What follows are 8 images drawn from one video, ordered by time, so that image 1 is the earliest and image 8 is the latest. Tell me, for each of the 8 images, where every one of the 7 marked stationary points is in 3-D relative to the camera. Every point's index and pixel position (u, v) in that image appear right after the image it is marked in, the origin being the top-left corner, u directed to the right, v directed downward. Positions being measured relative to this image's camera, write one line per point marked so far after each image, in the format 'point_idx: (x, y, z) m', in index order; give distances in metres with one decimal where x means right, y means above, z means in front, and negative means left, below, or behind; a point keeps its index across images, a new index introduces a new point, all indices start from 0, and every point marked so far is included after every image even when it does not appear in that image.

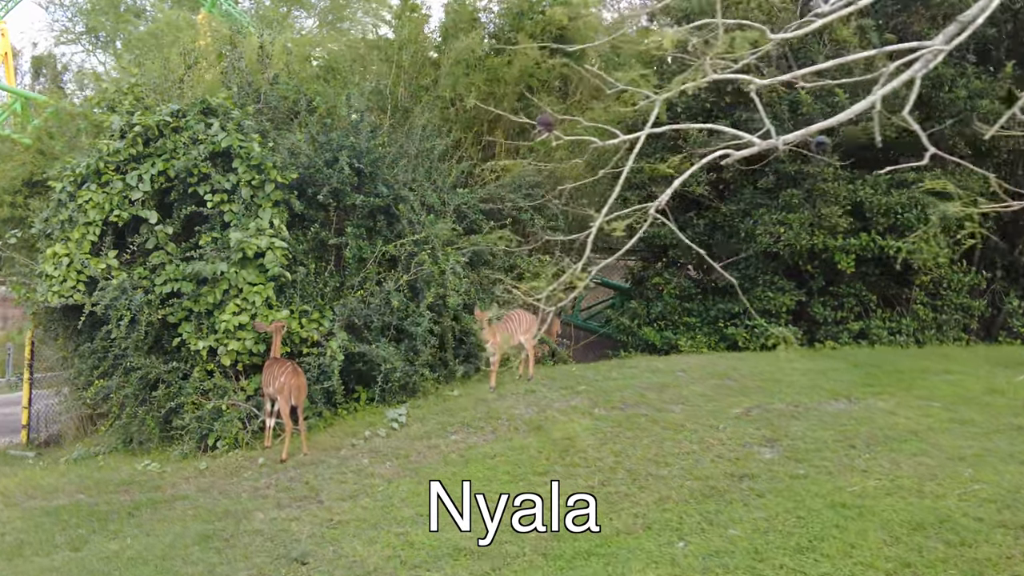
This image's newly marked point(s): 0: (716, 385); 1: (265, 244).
0: (+1.1, -0.5, +6.6) m
1: (-1.5, +0.3, +7.4) m
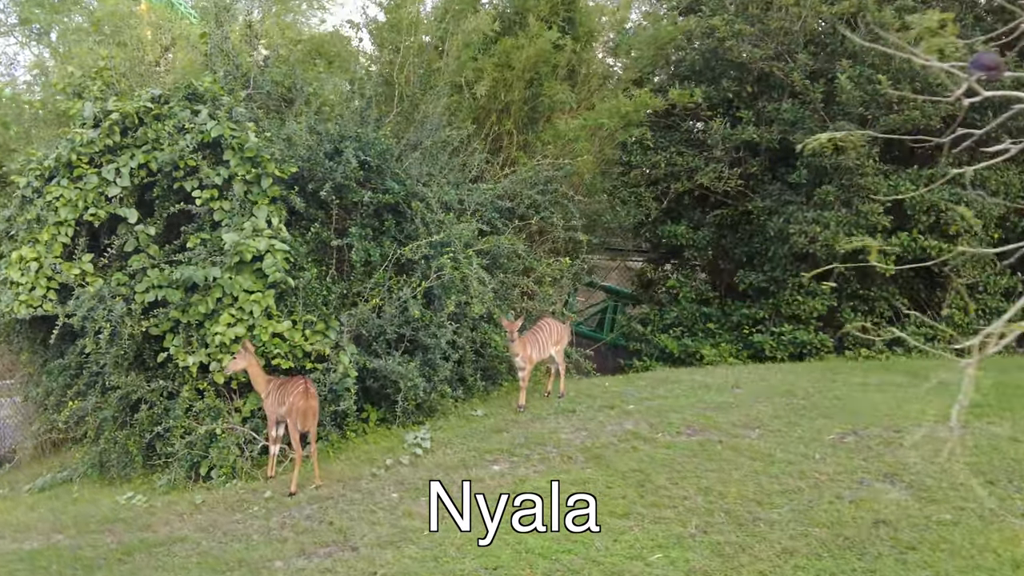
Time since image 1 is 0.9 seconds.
0: (+1.3, -0.6, +5.9) m
1: (-1.3, +0.2, +6.6) m
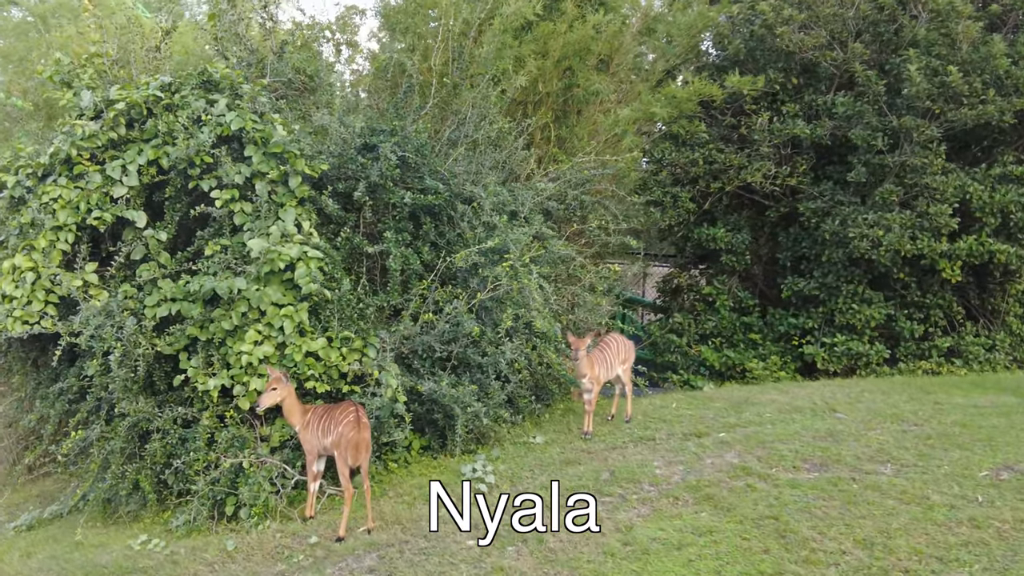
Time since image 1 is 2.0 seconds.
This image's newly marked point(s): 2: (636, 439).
0: (+1.7, -0.6, +5.2) m
1: (-1.0, +0.2, +5.8) m
2: (+0.6, -0.7, +5.6) m
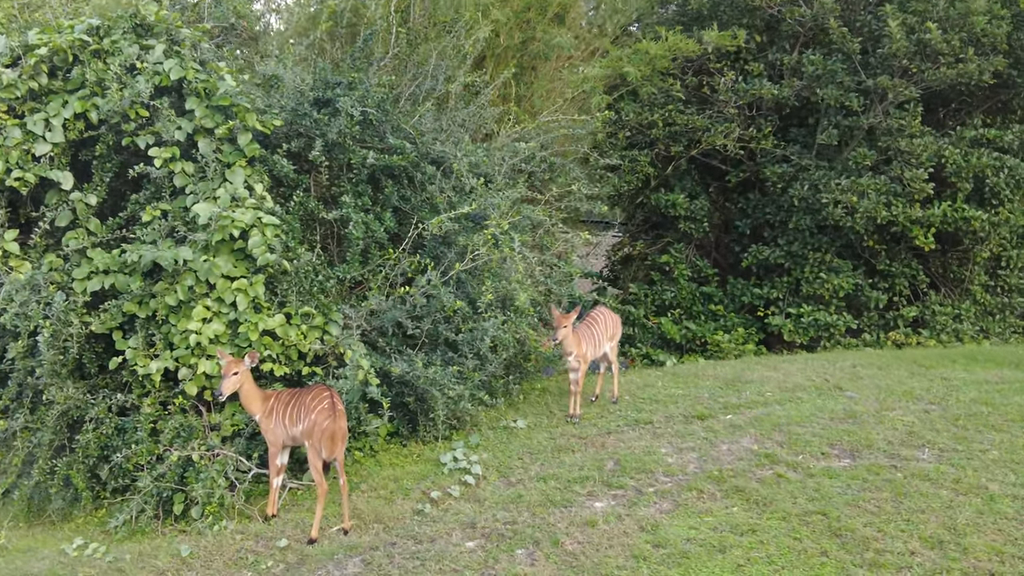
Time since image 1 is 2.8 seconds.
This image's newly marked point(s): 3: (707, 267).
0: (+1.6, -0.5, +4.8) m
1: (-1.1, +0.3, +5.1) m
2: (+0.5, -0.6, +5.2) m
3: (+1.3, +0.1, +8.3) m
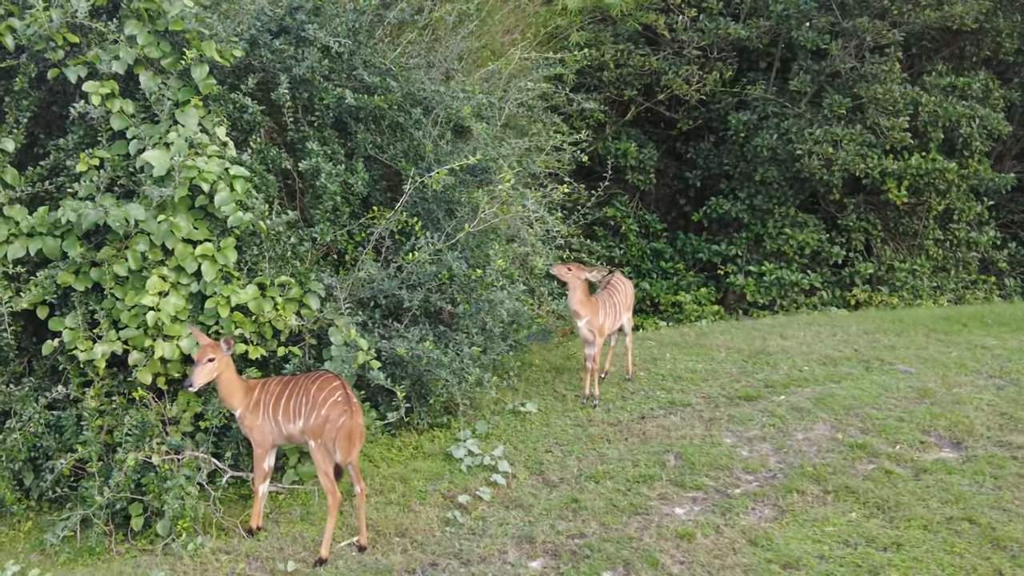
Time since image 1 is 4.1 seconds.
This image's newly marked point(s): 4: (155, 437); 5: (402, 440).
0: (+1.7, -0.4, +4.4) m
1: (-1.0, +0.4, +4.2) m
2: (+0.6, -0.4, +4.5) m
3: (+0.9, +0.4, +7.8) m
4: (-1.2, -0.5, +4.3) m
5: (-0.4, -0.6, +4.6) m
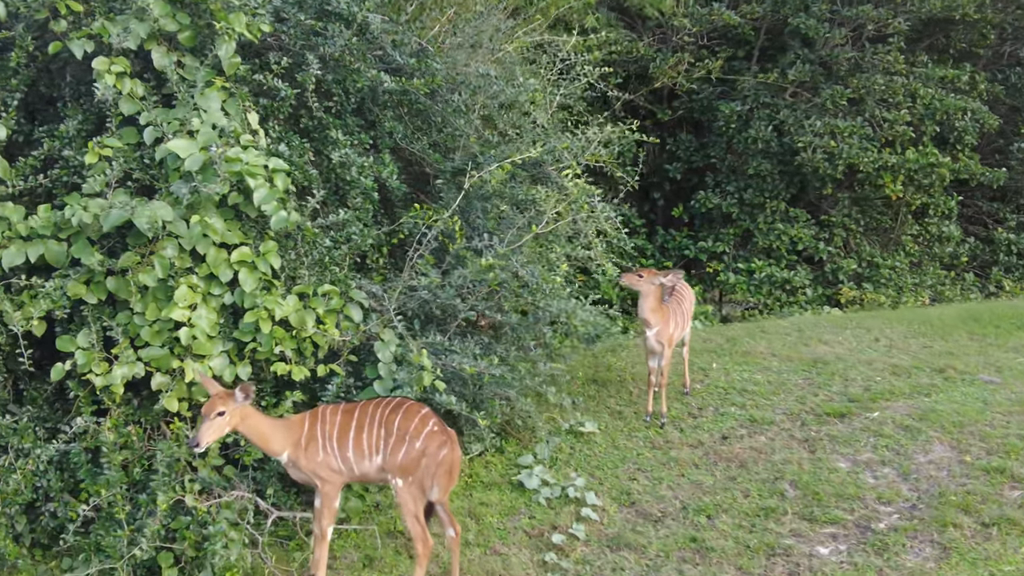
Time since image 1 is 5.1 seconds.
0: (+2.0, -0.4, +4.1) m
1: (-0.7, +0.4, +3.6) m
2: (+0.8, -0.5, +4.1) m
3: (+0.7, +0.4, +7.4) m
4: (-1.0, -0.5, +3.6) m
5: (-0.2, -0.6, +4.1) m
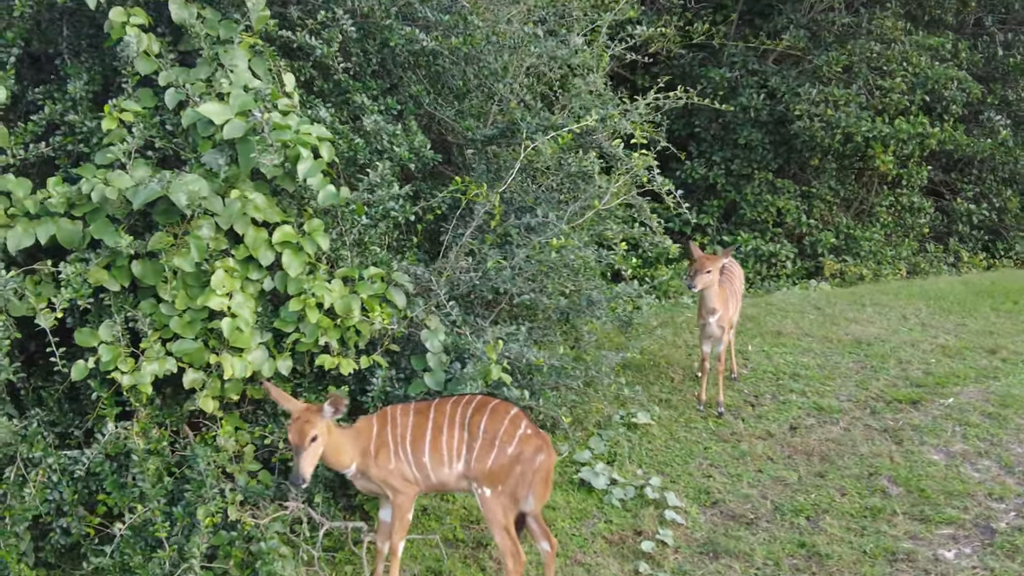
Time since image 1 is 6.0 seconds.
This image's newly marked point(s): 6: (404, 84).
0: (+2.1, -0.3, +4.0) m
1: (-0.5, +0.4, +3.2) m
2: (+1.0, -0.4, +3.9) m
3: (+0.6, +0.6, +7.1) m
4: (-0.8, -0.5, +3.2) m
5: (0.0, -0.5, +3.8) m
6: (-0.4, +0.7, +4.0) m
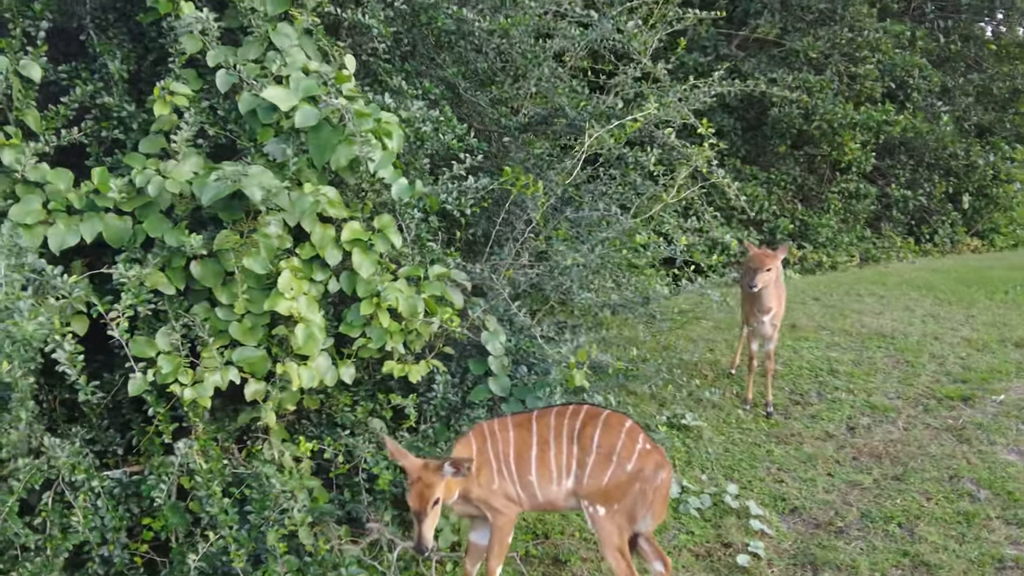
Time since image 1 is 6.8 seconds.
0: (+2.2, -0.3, +4.0) m
1: (-0.3, +0.4, +2.9) m
2: (+1.1, -0.4, +3.8) m
3: (+0.4, +0.7, +6.9) m
4: (-0.5, -0.5, +3.0) m
5: (+0.1, -0.5, +3.6) m
6: (-0.2, +0.7, +3.8) m
